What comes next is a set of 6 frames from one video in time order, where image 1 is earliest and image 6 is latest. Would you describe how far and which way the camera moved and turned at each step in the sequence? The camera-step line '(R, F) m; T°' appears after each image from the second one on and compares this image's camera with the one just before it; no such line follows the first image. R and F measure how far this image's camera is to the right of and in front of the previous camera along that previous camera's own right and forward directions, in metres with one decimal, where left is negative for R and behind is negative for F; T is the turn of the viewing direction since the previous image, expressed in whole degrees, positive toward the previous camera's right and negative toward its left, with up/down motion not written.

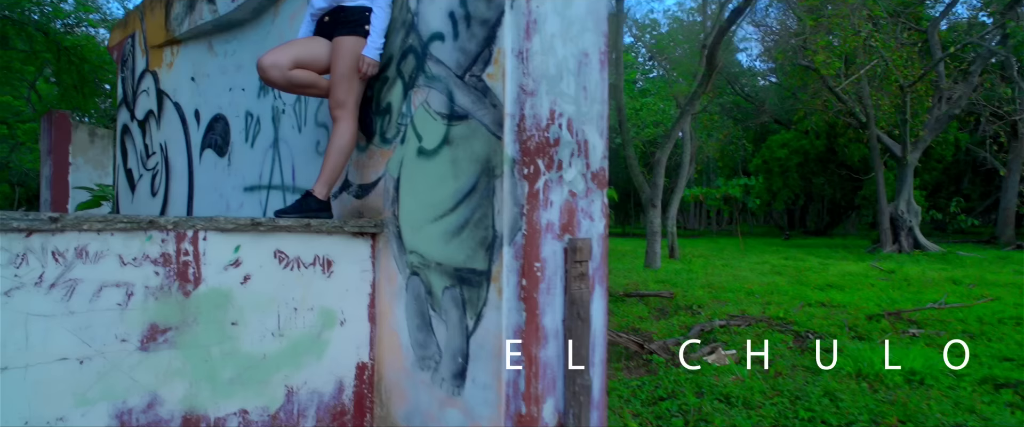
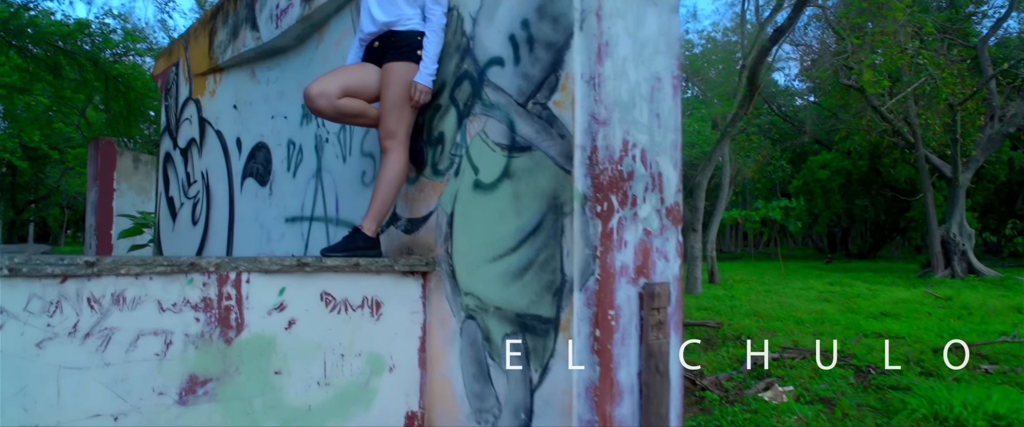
(-0.2, +0.3) m; -3°
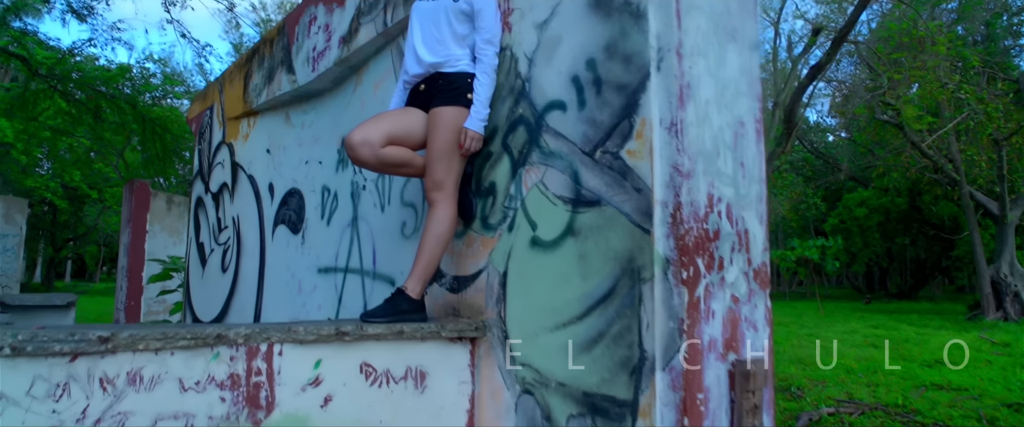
(-0.2, +0.3) m; -2°
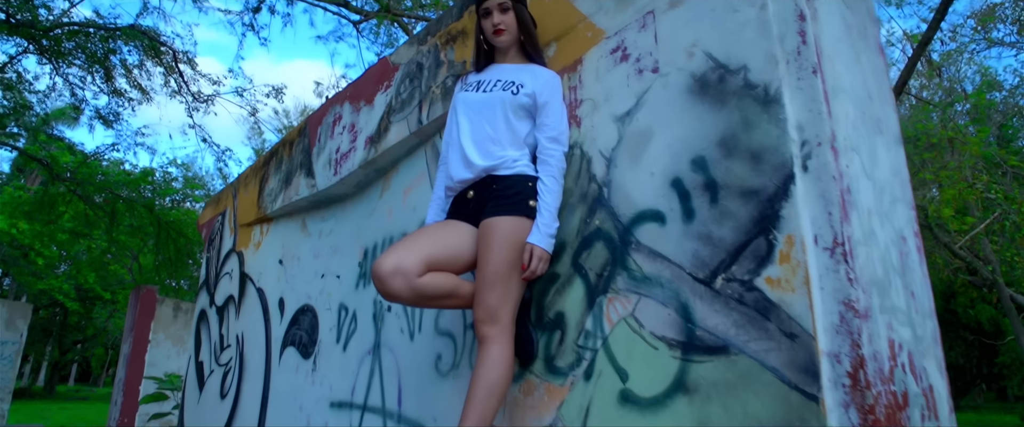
(-0.2, +0.6) m; -1°
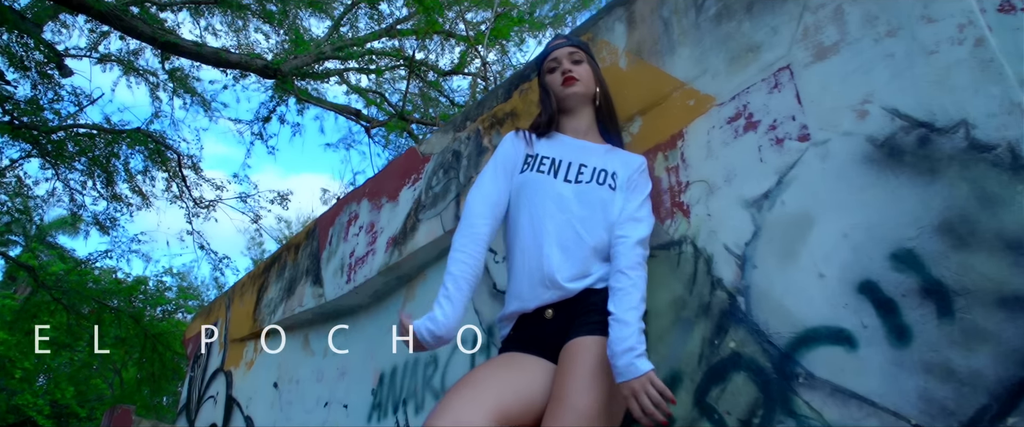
(-0.3, +0.6) m; 0°
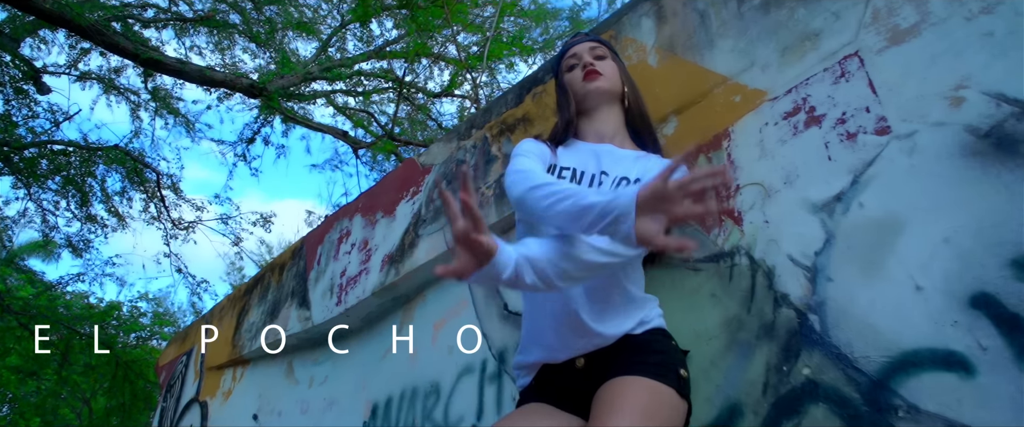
(-0.1, +0.2) m; +2°
